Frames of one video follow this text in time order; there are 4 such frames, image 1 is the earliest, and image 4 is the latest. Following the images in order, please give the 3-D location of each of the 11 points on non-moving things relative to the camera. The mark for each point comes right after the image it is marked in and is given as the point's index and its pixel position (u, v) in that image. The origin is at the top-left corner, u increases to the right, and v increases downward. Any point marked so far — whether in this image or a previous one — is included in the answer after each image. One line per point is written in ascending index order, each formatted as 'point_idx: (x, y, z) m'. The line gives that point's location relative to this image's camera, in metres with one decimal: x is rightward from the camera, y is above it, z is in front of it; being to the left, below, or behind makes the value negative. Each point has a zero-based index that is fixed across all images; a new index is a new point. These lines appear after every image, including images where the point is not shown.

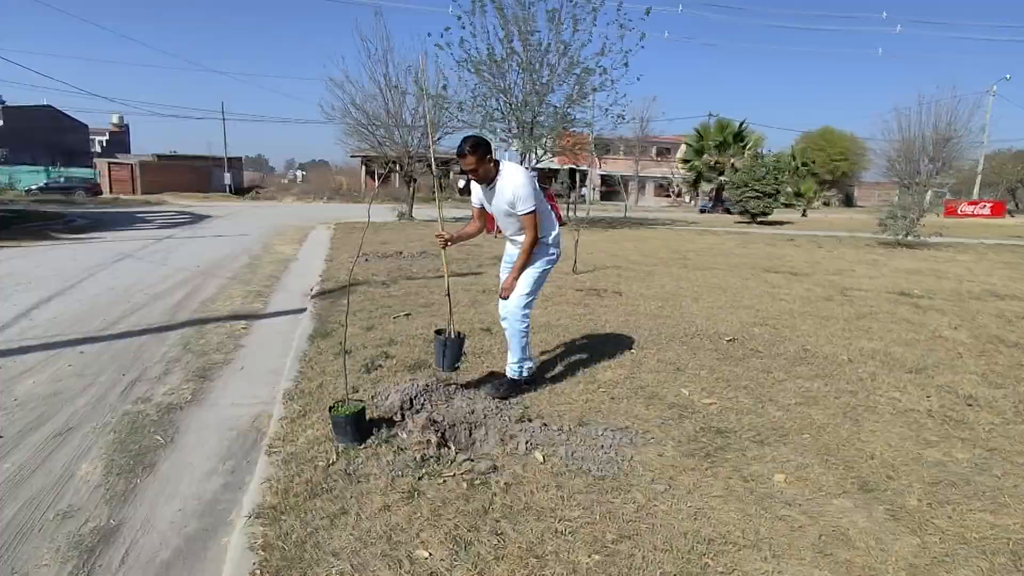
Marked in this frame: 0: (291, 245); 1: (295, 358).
0: (-5.7, +1.1, +15.1) m
1: (-2.1, -0.7, +5.7) m
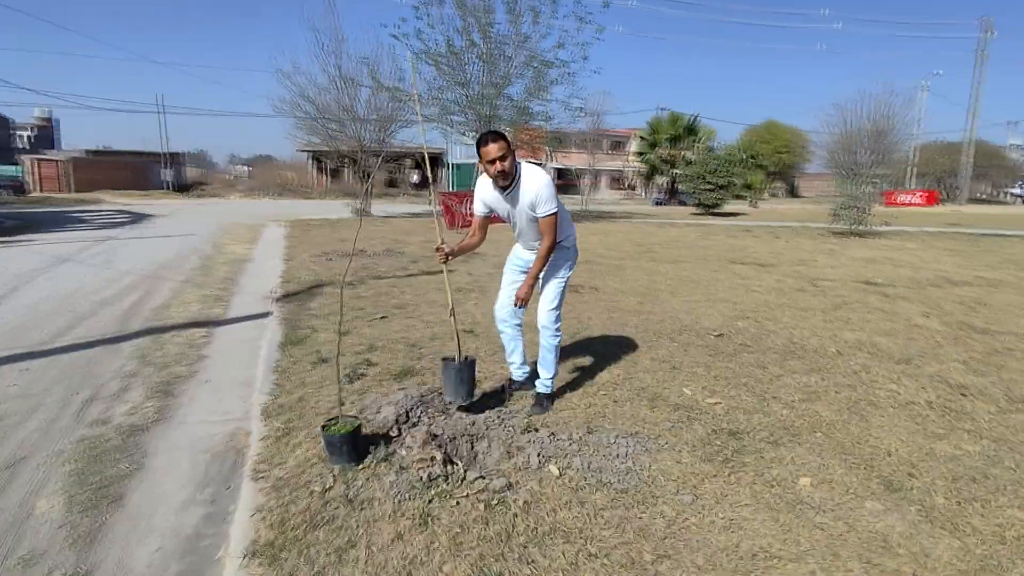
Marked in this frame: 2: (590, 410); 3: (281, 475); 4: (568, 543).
0: (-6.6, +1.1, +14.4) m
1: (-2.2, -0.7, +5.3) m
2: (+0.5, -0.8, +3.9) m
3: (-1.3, -1.0, +3.2) m
4: (+0.3, -1.1, +2.5) m
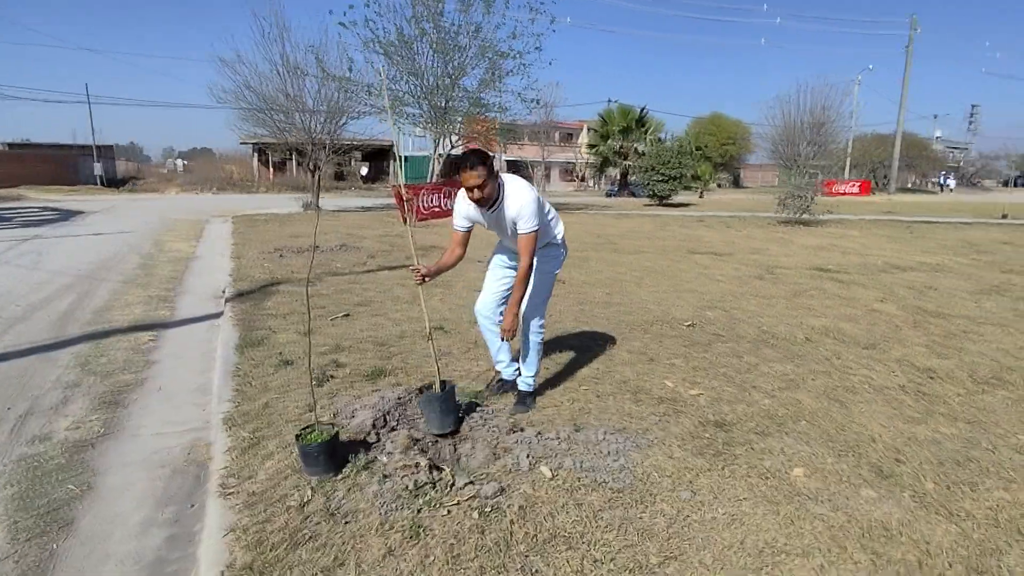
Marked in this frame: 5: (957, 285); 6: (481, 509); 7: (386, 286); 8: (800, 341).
0: (-7.5, +1.1, +13.7) m
1: (-2.4, -0.7, +5.0) m
2: (+0.4, -0.8, +3.8) m
3: (-1.3, -1.0, +3.0) m
4: (+0.3, -1.1, +2.4) m
5: (+6.1, 0.0, +8.1) m
6: (-0.1, -1.0, +2.7) m
7: (-1.7, 0.0, +7.8) m
8: (+2.5, -0.5, +5.1) m
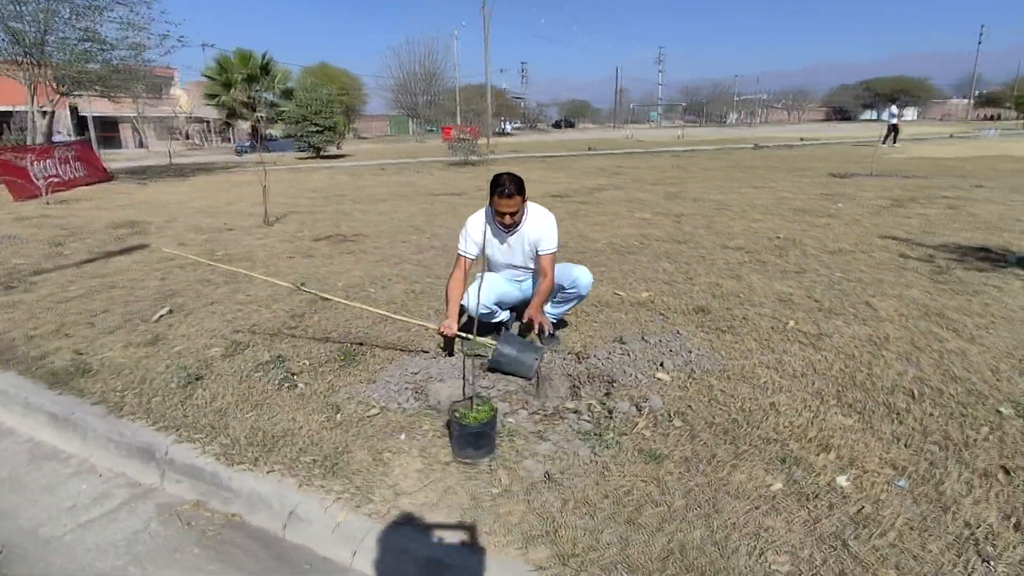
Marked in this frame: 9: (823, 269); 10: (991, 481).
0: (-11.9, +0.2, +7.3) m
1: (-2.5, -0.7, +3.3) m
2: (+0.5, -0.3, +4.0) m
3: (-0.4, -0.9, +2.4) m
4: (+1.2, -0.6, +2.8) m
5: (+2.5, +1.7, +10.6) m
6: (+0.8, -0.6, +2.8) m
7: (-3.6, +0.2, +6.0) m
8: (+1.4, +0.4, +6.2) m
9: (+2.7, +0.2, +5.1) m
10: (+1.9, -0.8, +2.3) m
